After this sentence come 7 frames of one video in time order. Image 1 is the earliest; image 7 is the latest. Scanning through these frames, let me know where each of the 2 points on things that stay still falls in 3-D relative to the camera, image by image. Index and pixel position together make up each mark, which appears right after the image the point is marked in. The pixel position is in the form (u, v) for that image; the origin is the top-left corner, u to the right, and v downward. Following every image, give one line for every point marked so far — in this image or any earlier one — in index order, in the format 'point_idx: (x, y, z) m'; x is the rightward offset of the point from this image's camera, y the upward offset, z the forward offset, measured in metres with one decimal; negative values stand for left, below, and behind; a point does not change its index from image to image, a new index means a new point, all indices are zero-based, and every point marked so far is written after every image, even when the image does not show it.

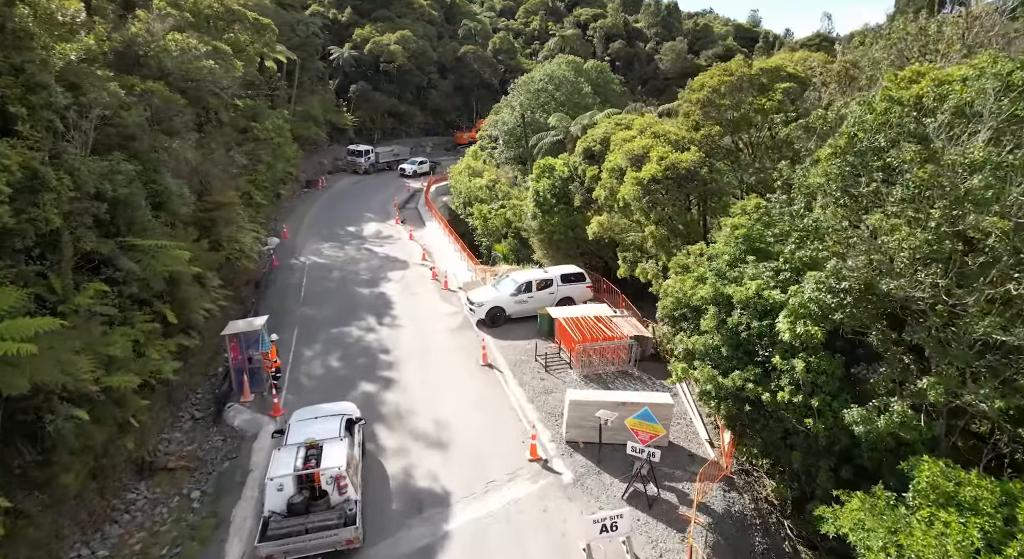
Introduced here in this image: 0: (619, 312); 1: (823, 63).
0: (+3.1, -1.0, +17.8) m
1: (+8.4, +5.9, +16.5) m
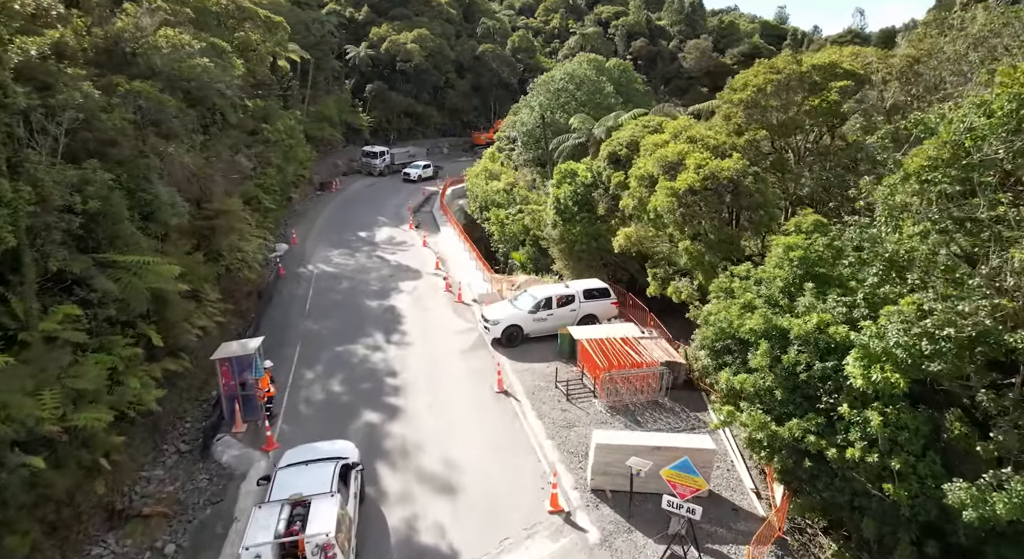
0: (+3.6, -1.5, +16.3) m
1: (+8.9, +5.4, +14.8) m
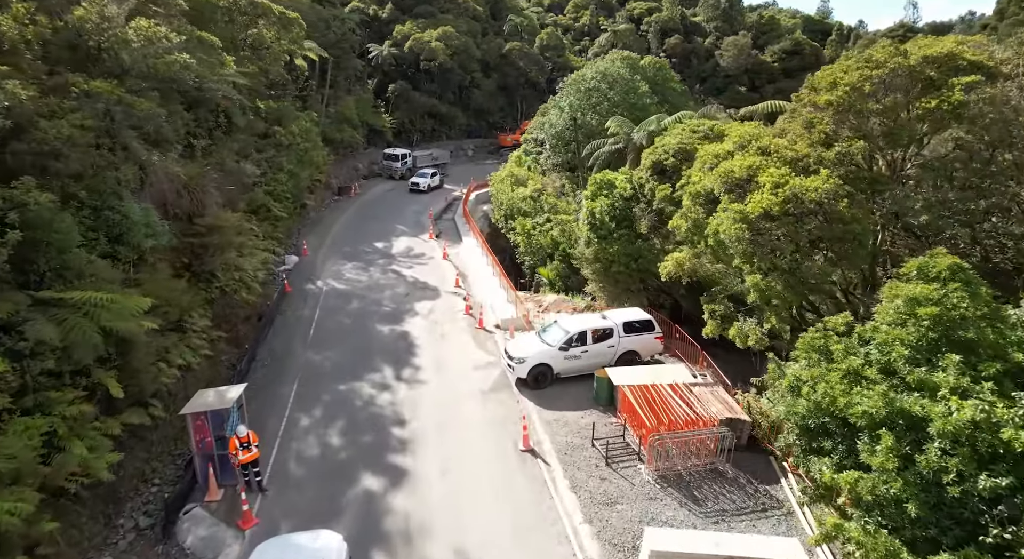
0: (+4.3, -2.2, +13.8) m
1: (+9.5, +4.5, +12.1) m
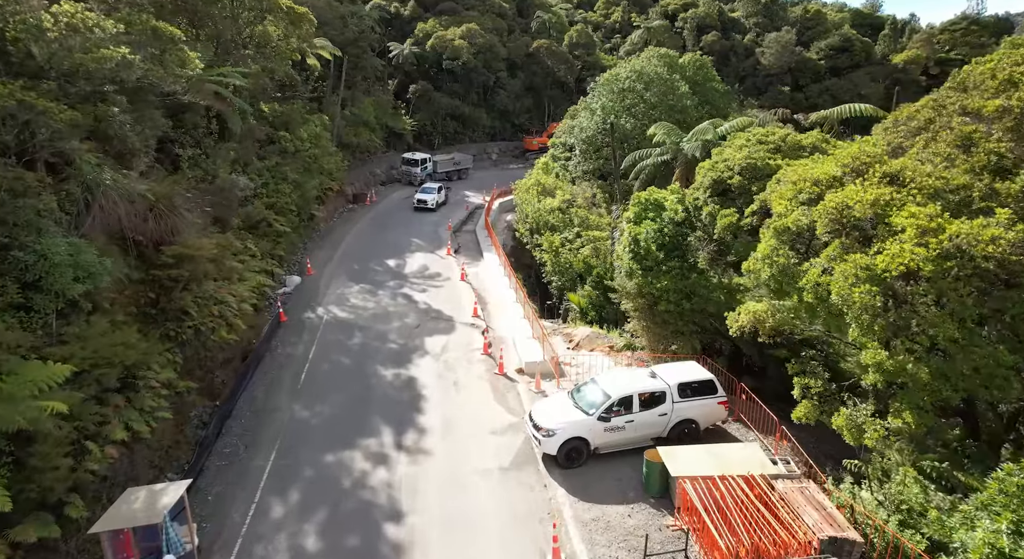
0: (+4.7, -3.2, +10.7) m
1: (+10.0, +3.5, +8.8) m
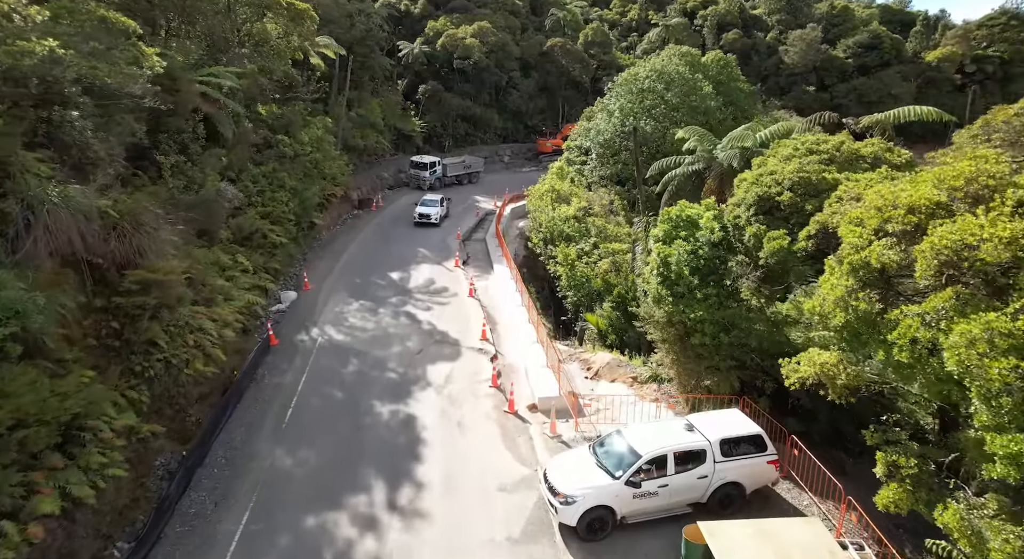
0: (+4.9, -3.9, +8.7) m
1: (+10.1, +2.9, +6.7) m
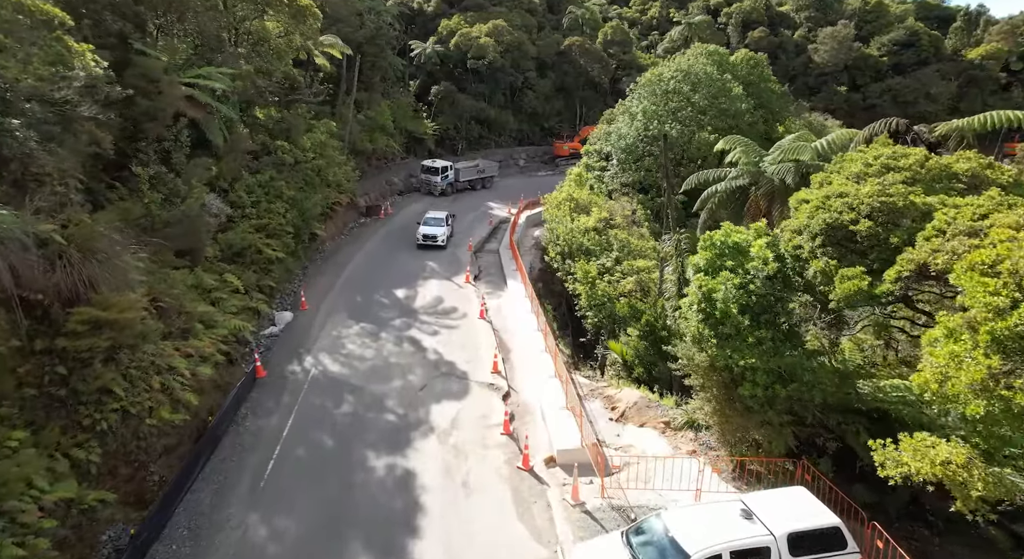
0: (+5.0, -4.6, +6.6) m
1: (+10.3, +2.1, +4.5) m
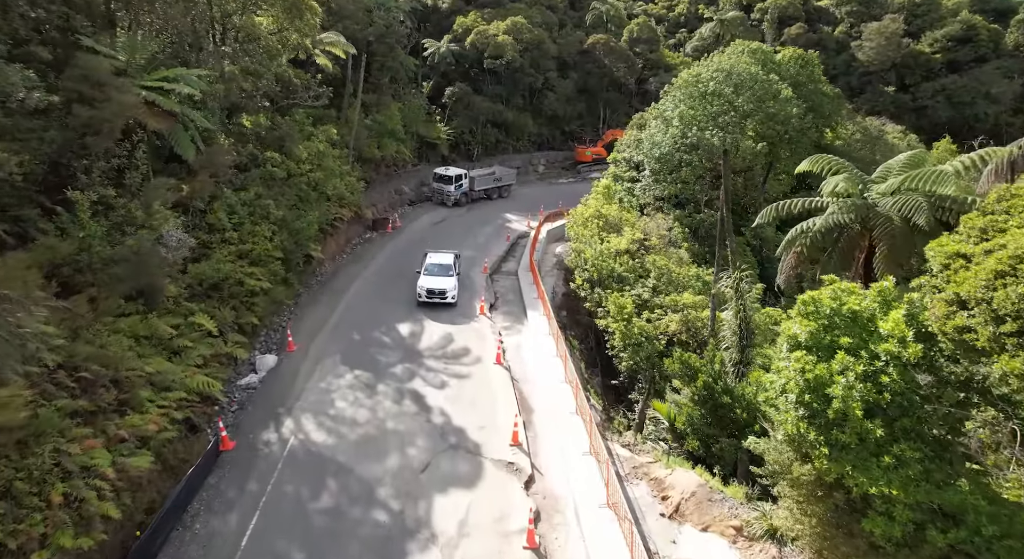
0: (+5.3, -5.7, +3.3) m
1: (+10.5, +1.0, +1.0) m
